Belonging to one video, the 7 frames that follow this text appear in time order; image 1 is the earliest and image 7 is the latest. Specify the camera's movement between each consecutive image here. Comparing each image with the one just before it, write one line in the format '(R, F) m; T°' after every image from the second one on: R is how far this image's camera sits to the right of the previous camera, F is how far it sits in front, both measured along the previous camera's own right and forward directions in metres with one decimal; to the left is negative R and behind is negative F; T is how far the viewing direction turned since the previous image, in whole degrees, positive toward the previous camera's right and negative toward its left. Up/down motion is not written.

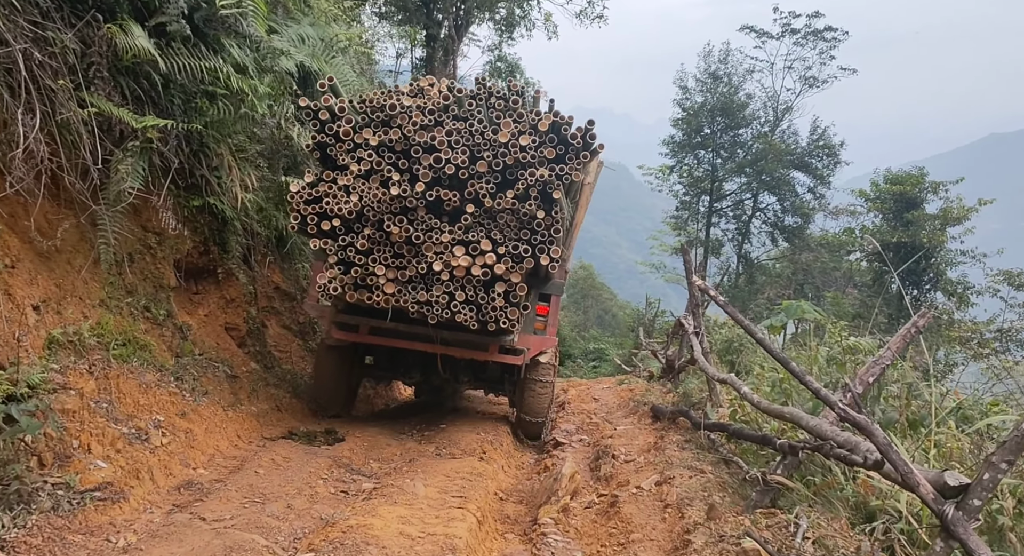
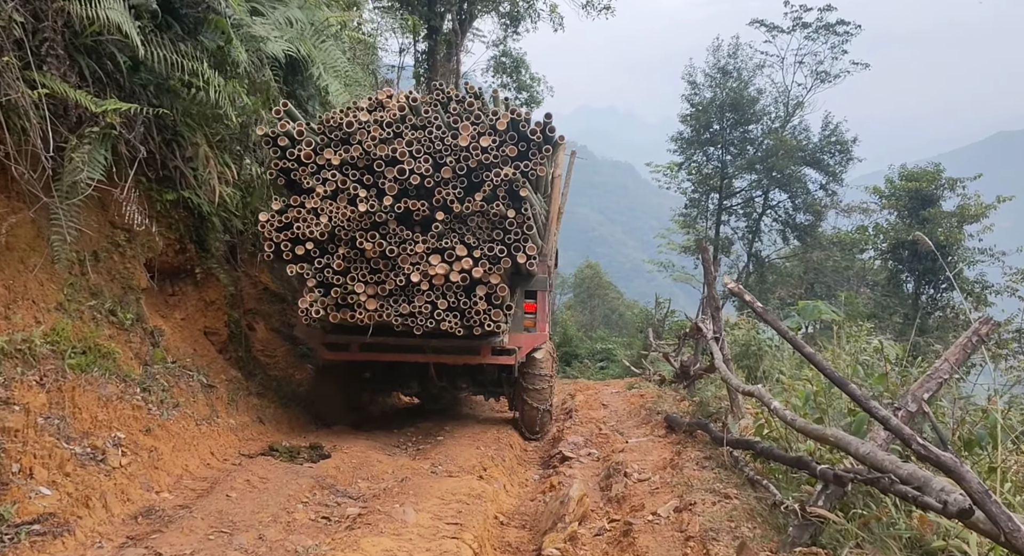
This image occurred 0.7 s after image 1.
(0.0, +0.7) m; 0°
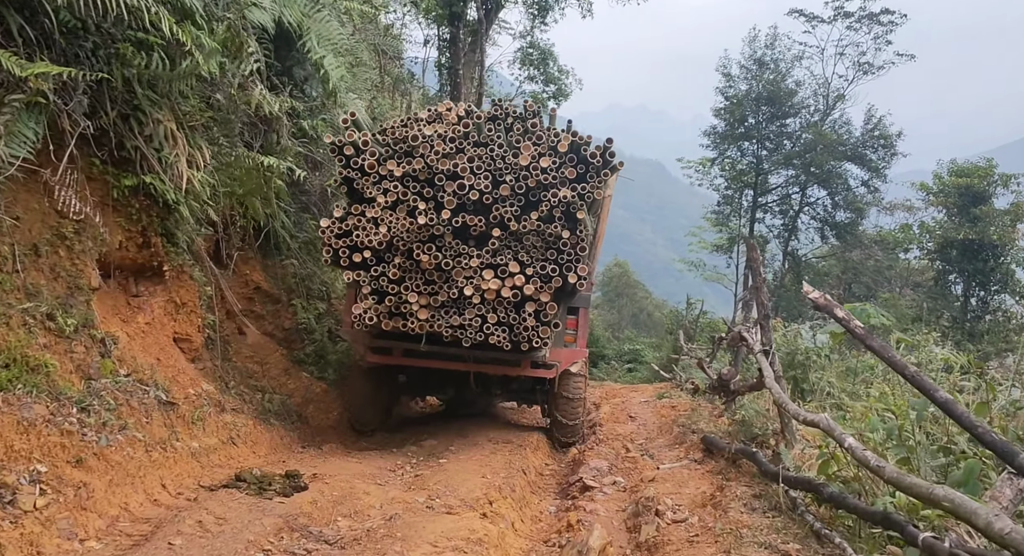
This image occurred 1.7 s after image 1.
(+0.1, +1.1) m; -2°
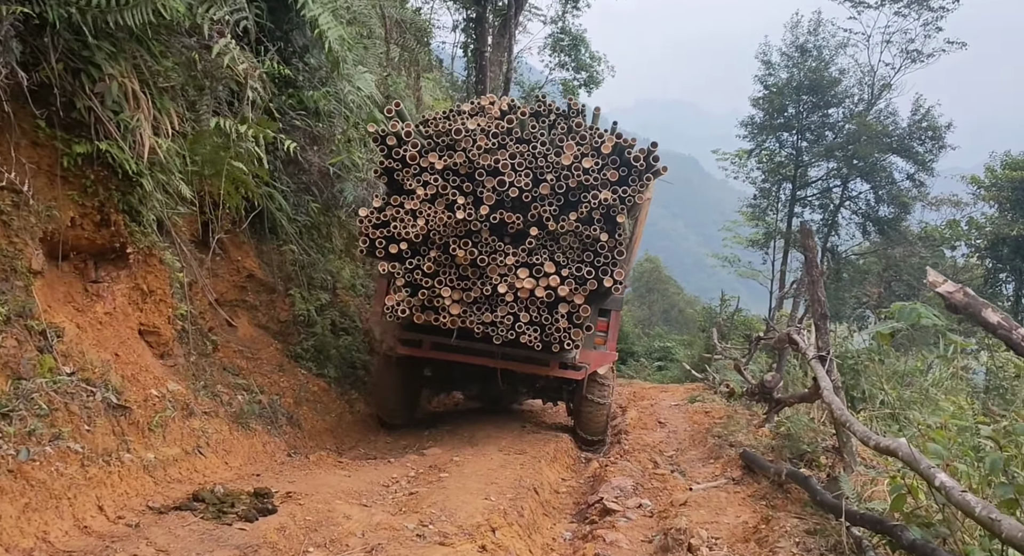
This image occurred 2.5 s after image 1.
(+0.1, +1.0) m; -2°
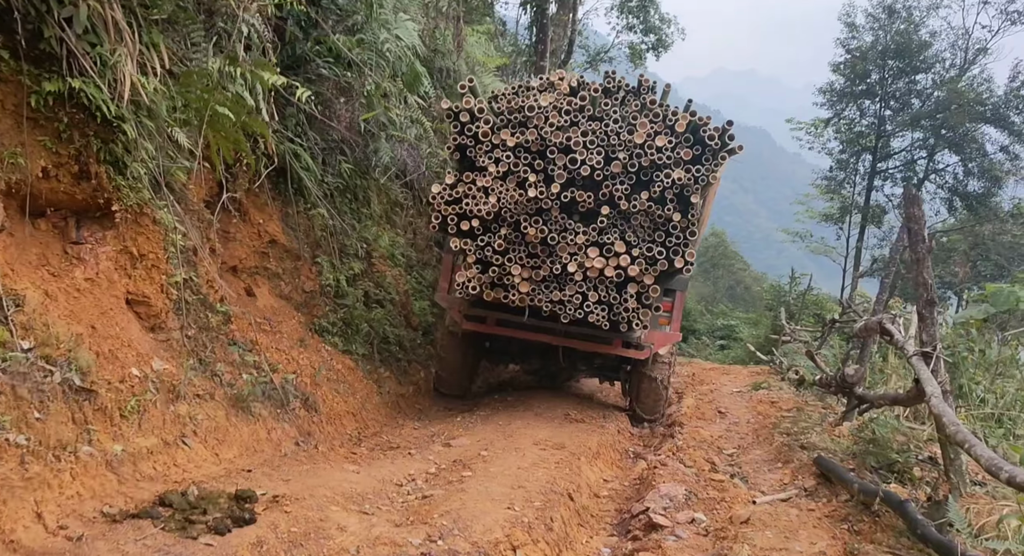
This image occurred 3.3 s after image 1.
(+0.2, +0.9) m; -4°
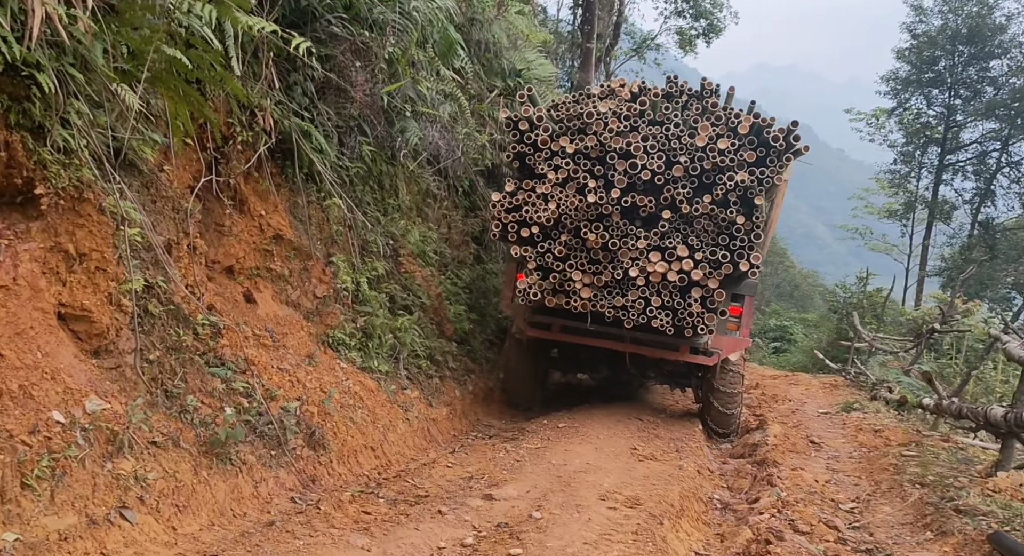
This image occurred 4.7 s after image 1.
(-0.1, +1.5) m; -2°
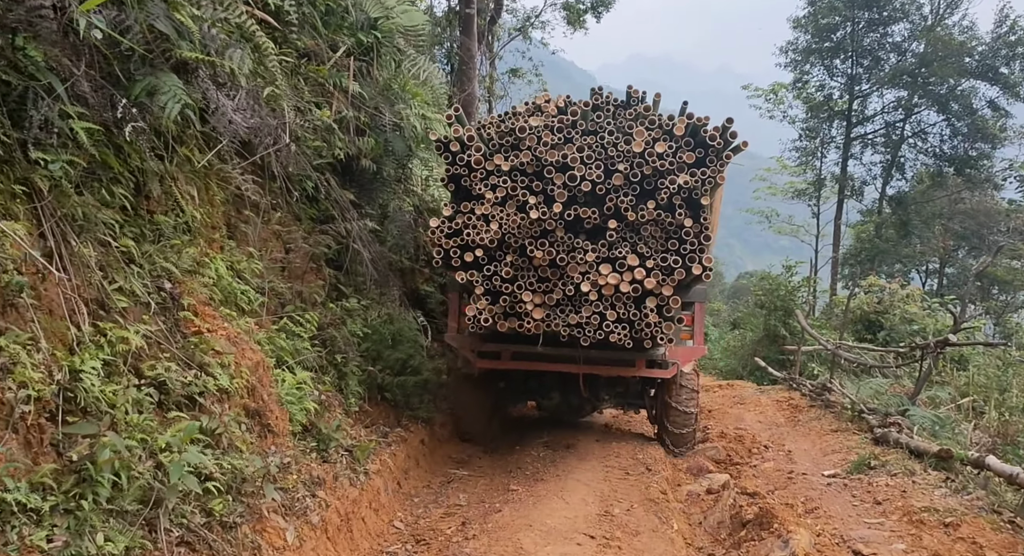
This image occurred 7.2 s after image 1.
(+0.2, +3.2) m; +7°
